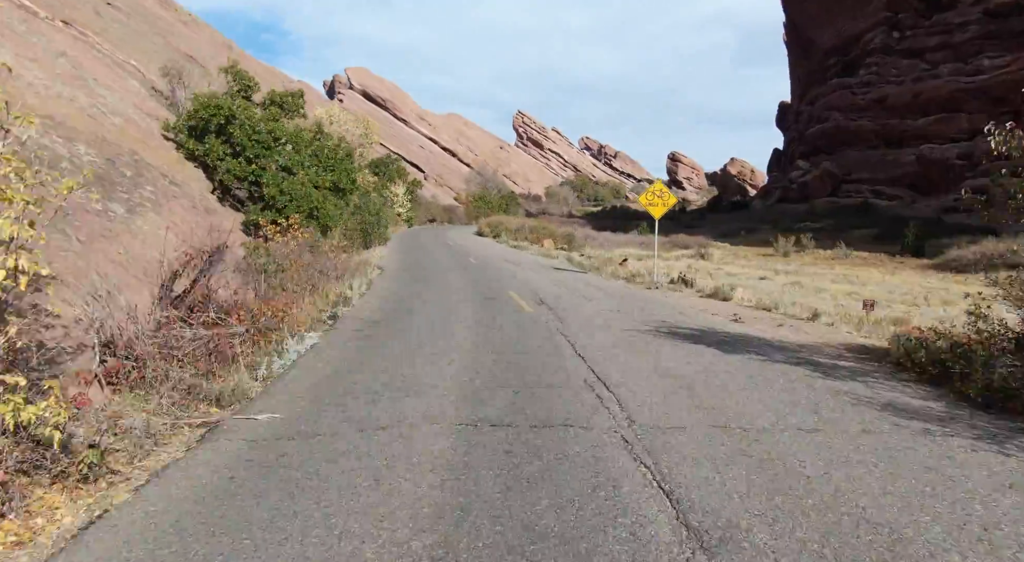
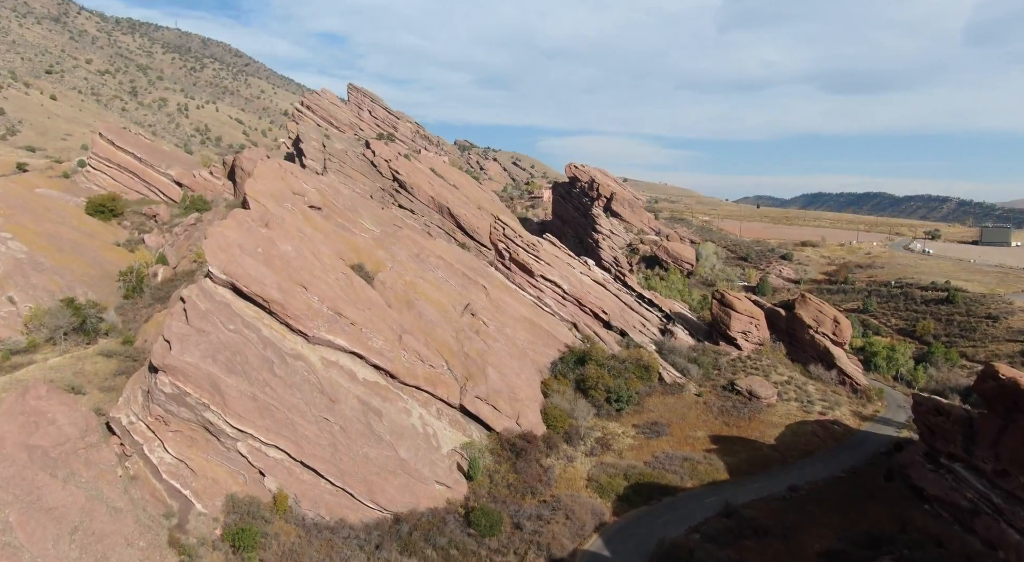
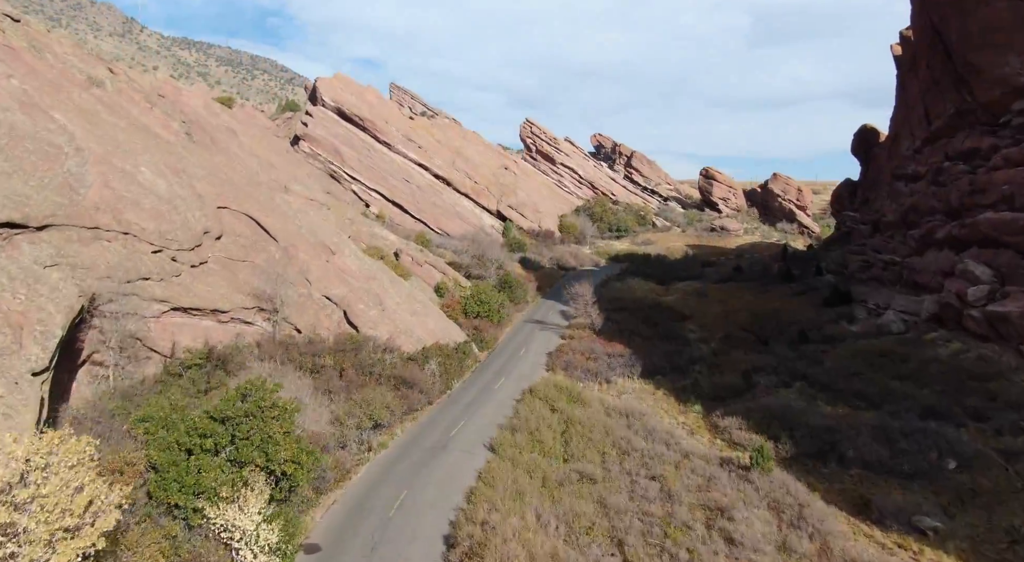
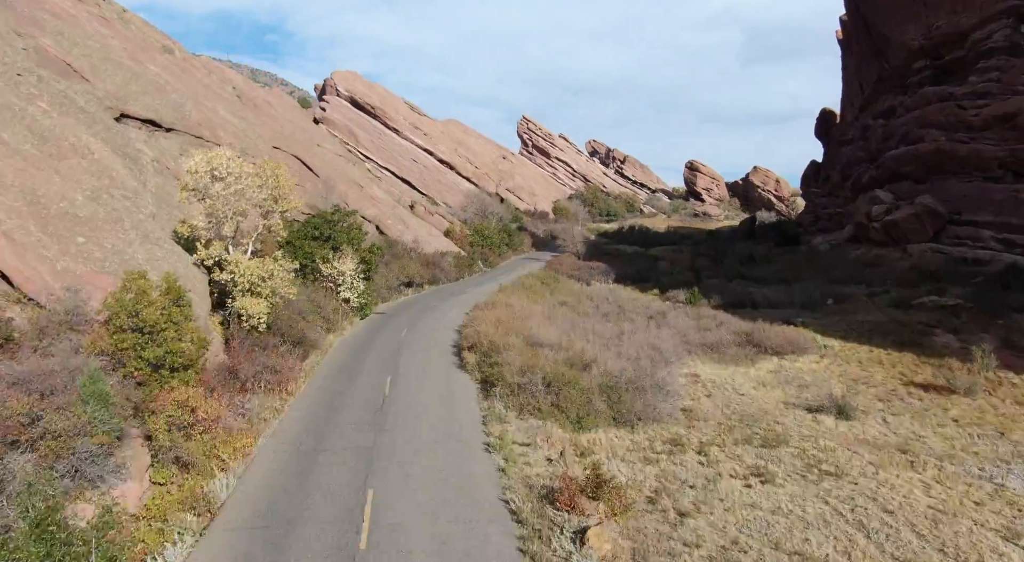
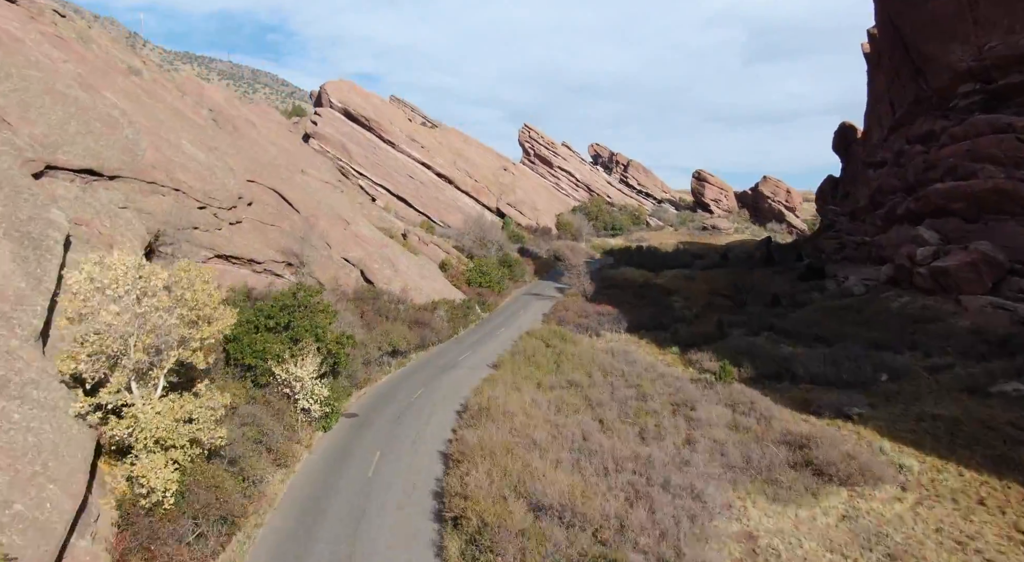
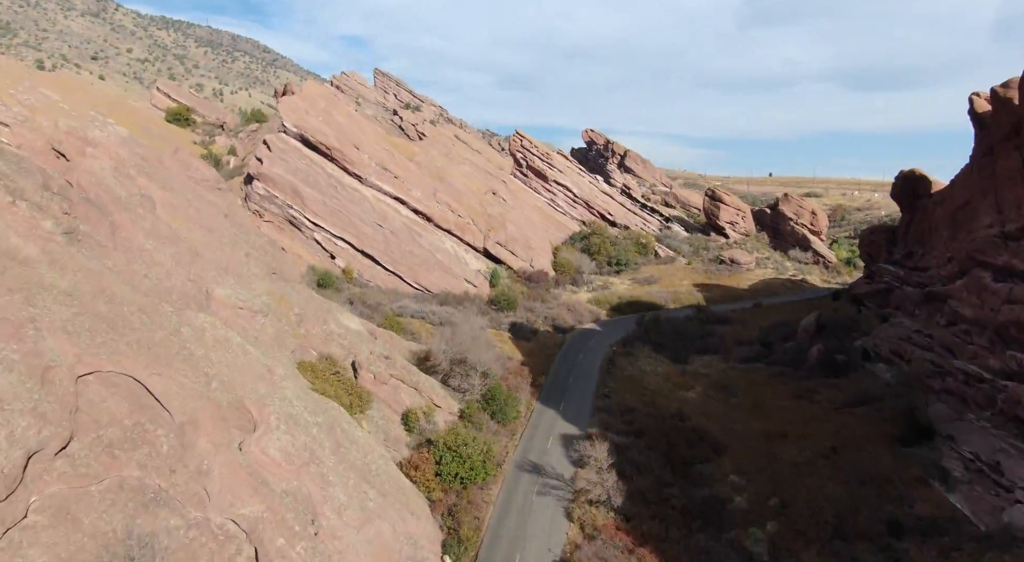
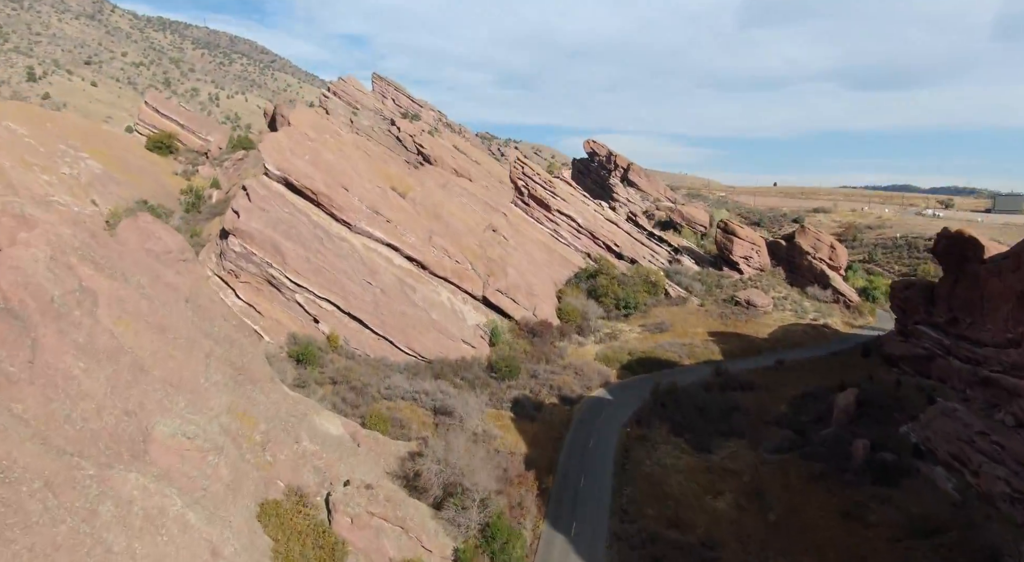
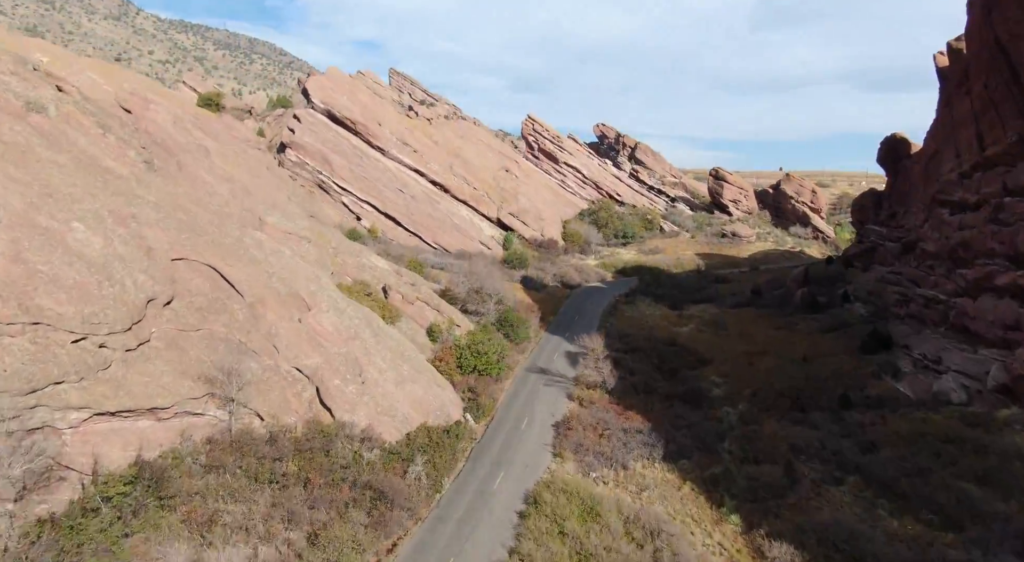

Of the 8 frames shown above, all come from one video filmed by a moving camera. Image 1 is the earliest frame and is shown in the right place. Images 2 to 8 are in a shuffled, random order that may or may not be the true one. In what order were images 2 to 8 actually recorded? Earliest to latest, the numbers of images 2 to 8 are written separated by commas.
4, 5, 3, 8, 6, 7, 2
